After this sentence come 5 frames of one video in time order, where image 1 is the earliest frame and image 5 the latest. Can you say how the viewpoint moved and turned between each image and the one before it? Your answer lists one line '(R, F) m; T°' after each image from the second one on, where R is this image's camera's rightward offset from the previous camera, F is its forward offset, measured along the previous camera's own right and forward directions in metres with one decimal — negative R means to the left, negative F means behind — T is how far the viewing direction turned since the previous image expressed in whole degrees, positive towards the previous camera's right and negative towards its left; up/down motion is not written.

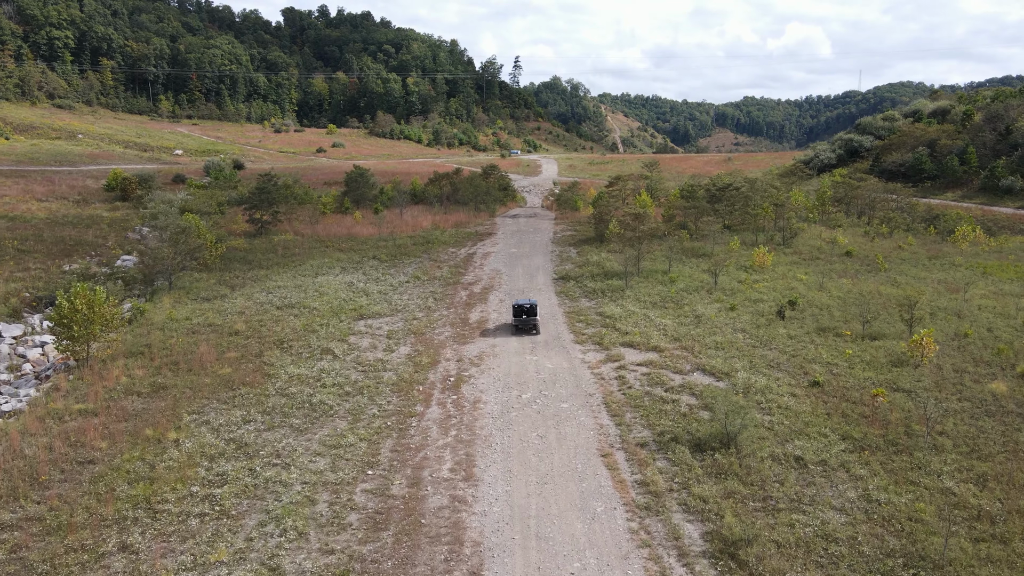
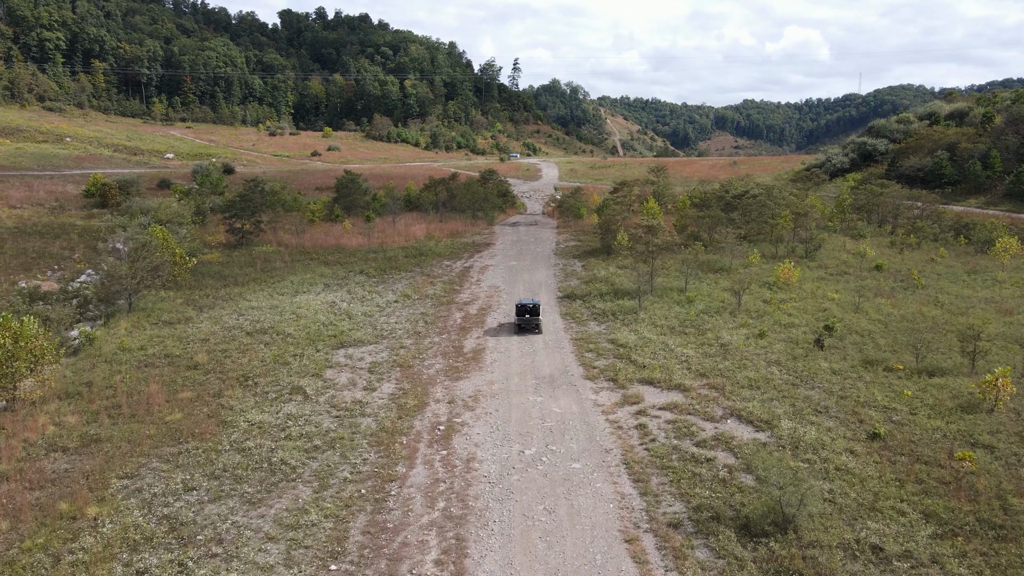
(0.0, +2.0) m; 0°
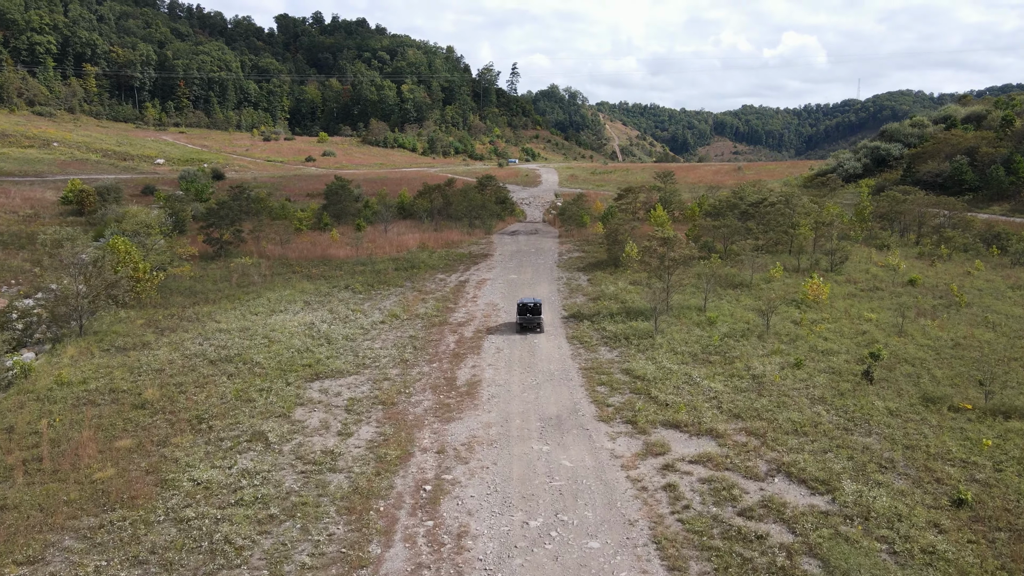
(0.0, +1.9) m; 0°
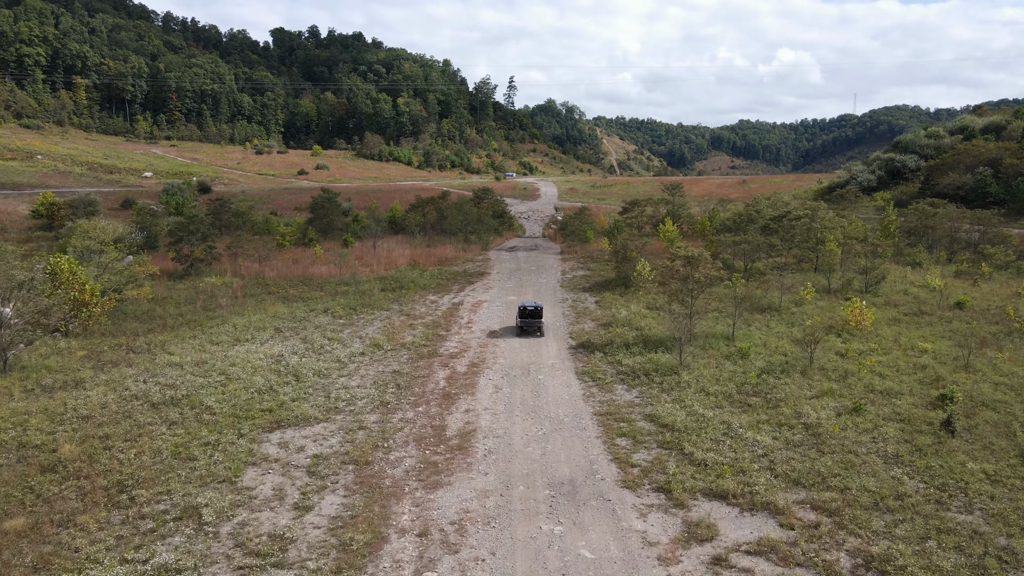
(-0.1, +2.2) m; 0°
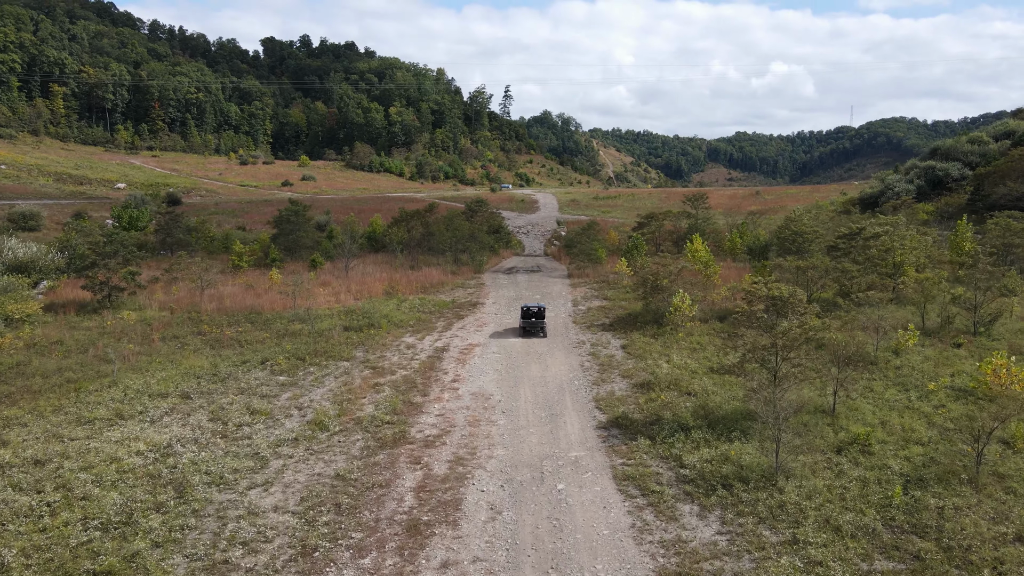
(-0.1, +4.6) m; 0°
